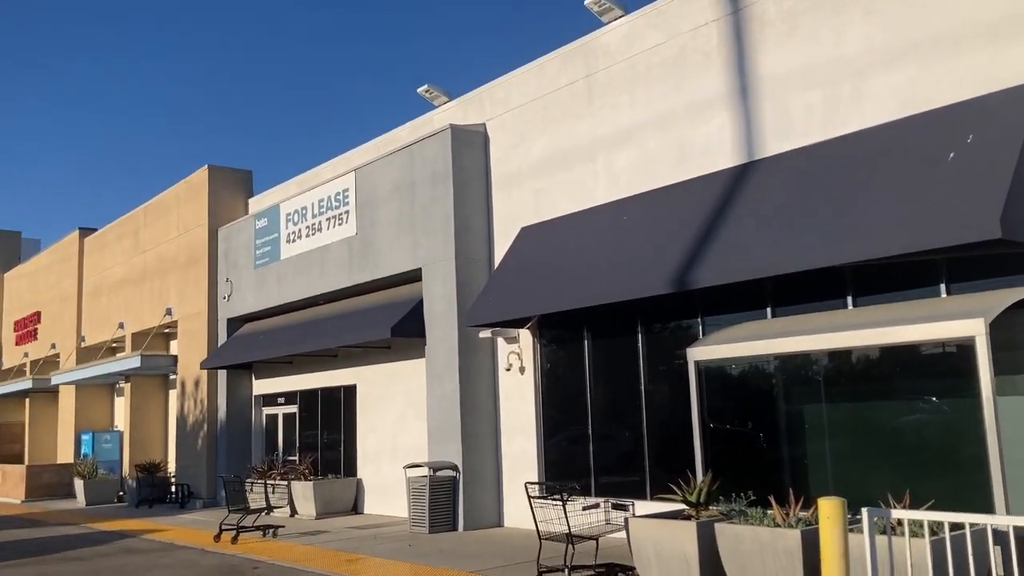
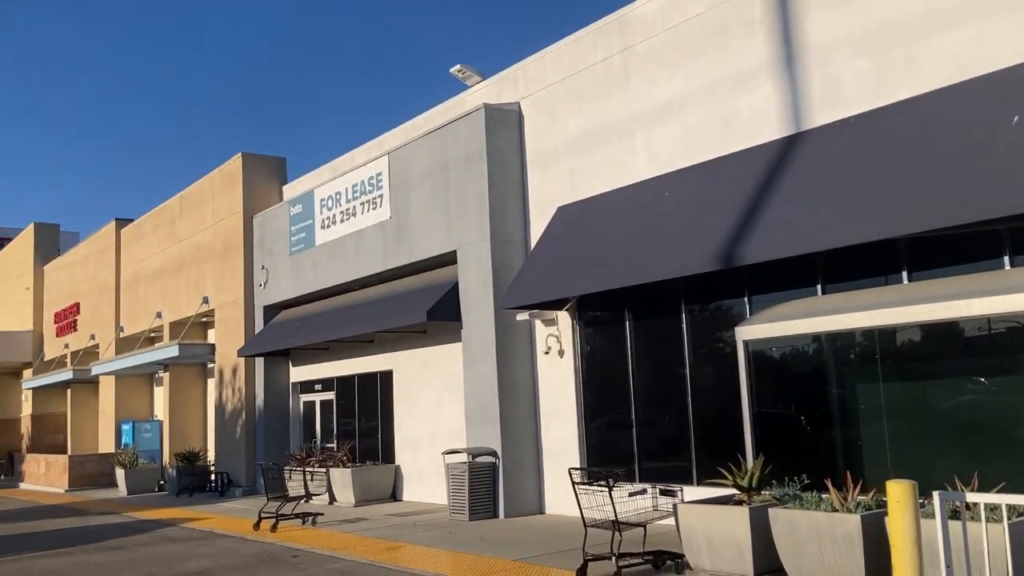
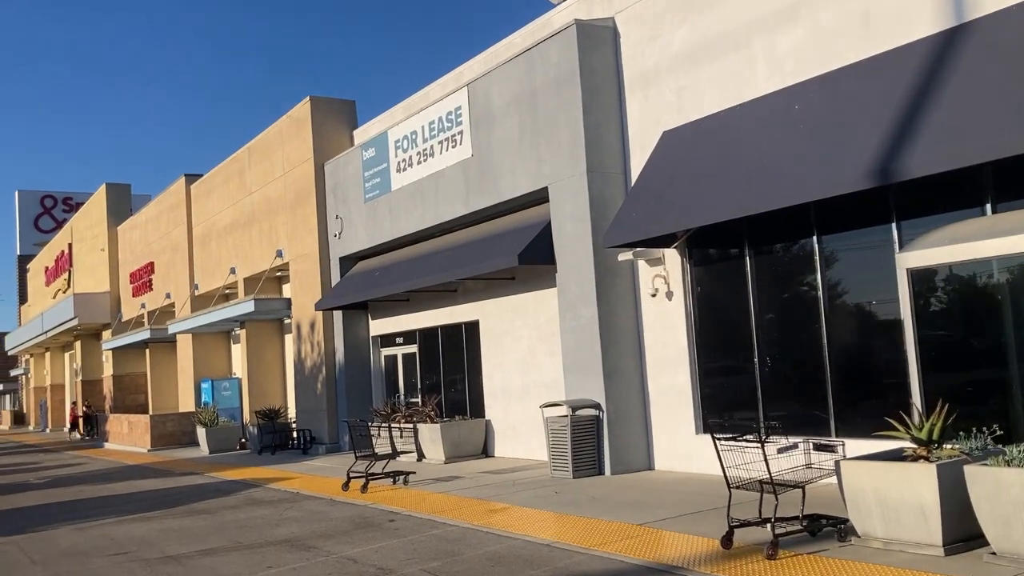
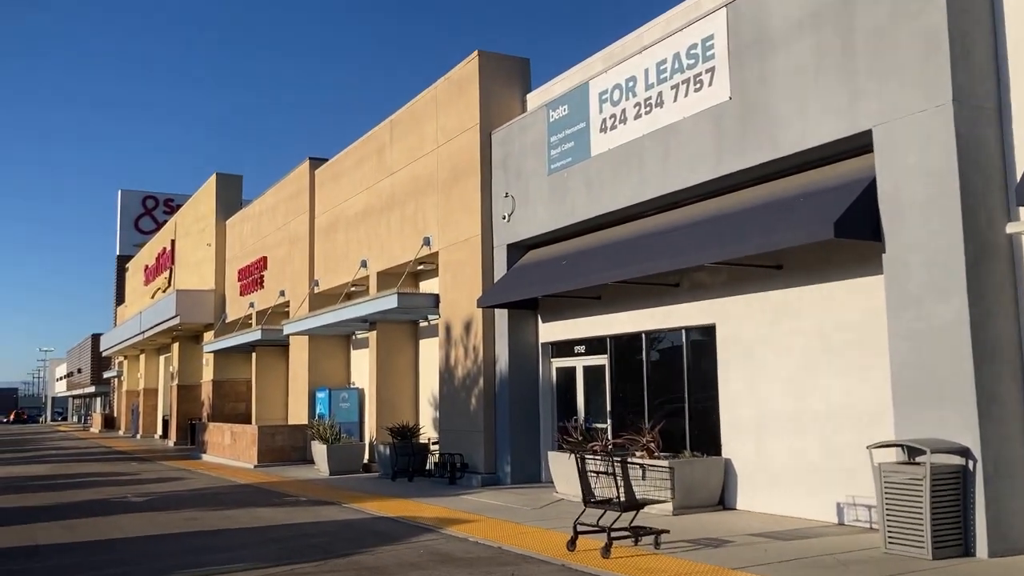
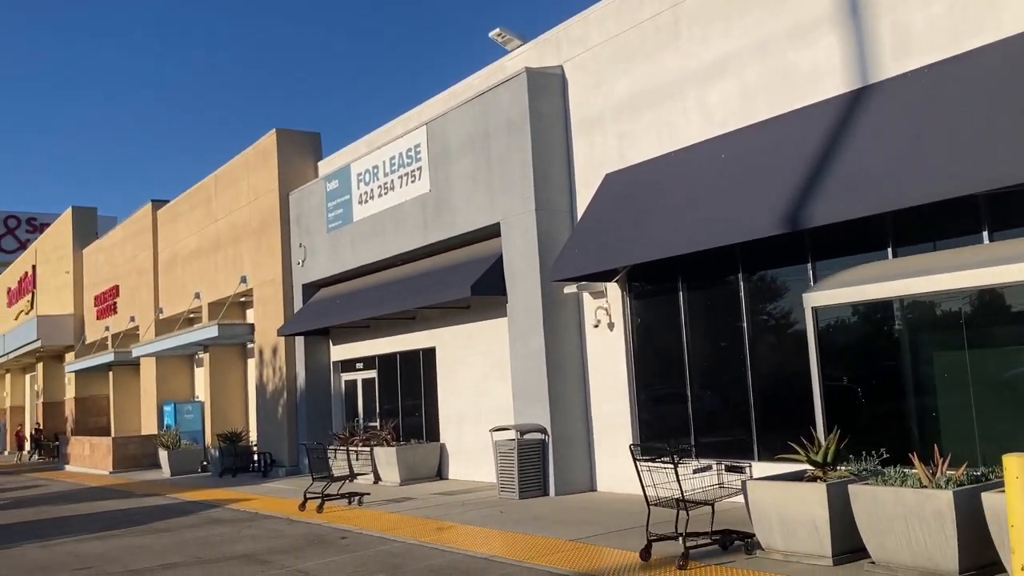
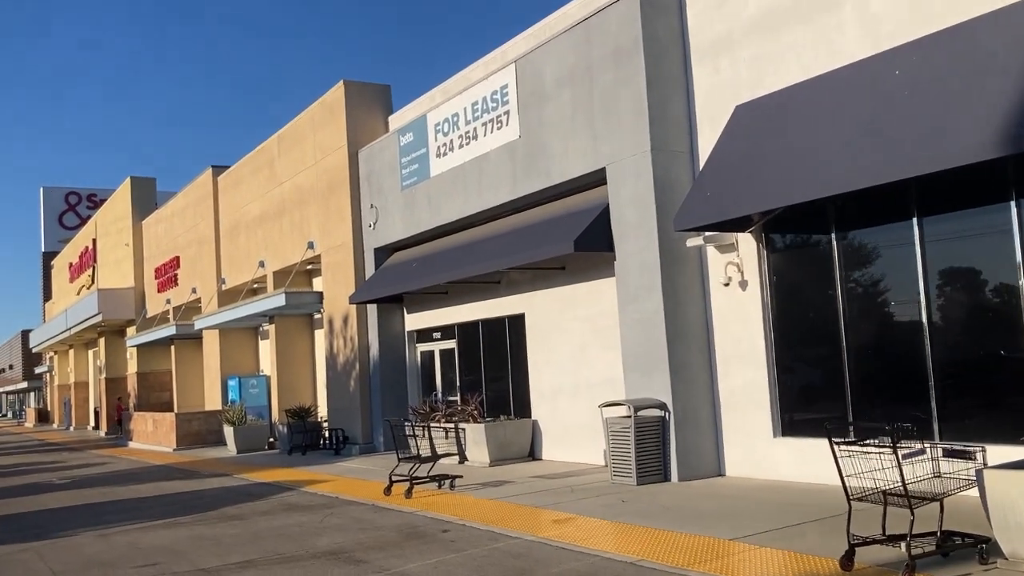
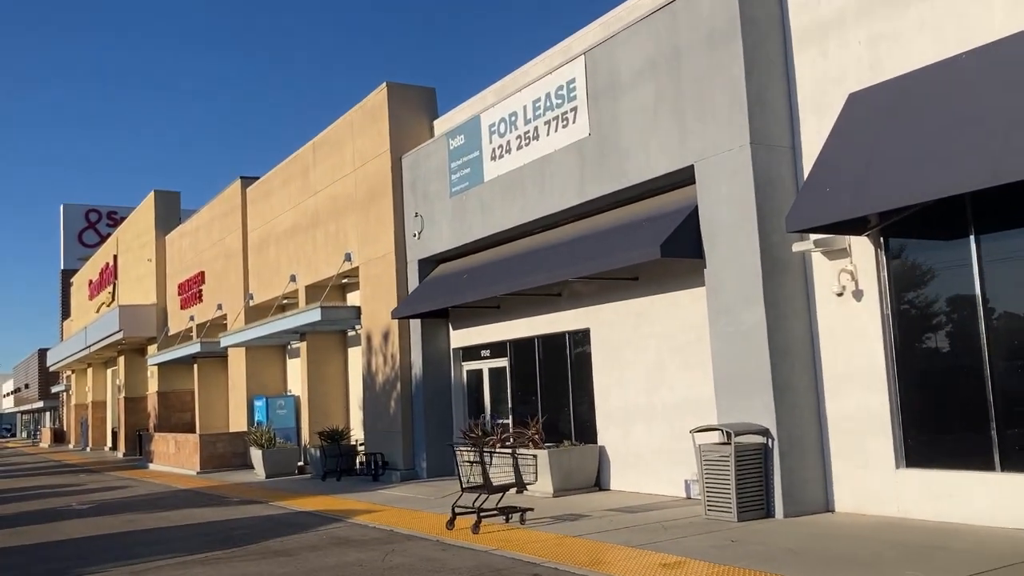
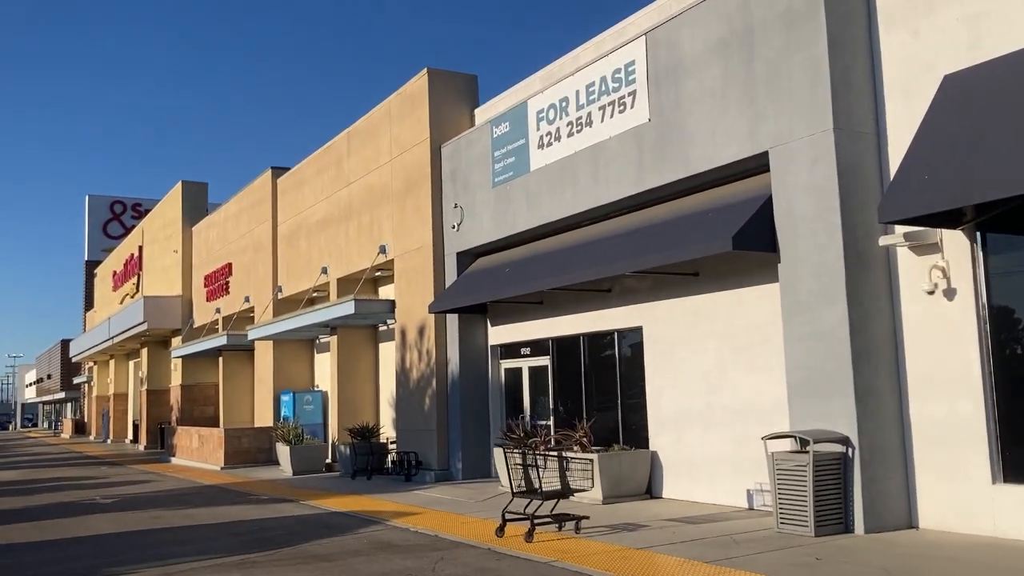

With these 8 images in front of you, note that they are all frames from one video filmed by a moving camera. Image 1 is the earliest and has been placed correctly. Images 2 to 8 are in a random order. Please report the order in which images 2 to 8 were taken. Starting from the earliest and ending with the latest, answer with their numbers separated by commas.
2, 5, 3, 6, 7, 8, 4
